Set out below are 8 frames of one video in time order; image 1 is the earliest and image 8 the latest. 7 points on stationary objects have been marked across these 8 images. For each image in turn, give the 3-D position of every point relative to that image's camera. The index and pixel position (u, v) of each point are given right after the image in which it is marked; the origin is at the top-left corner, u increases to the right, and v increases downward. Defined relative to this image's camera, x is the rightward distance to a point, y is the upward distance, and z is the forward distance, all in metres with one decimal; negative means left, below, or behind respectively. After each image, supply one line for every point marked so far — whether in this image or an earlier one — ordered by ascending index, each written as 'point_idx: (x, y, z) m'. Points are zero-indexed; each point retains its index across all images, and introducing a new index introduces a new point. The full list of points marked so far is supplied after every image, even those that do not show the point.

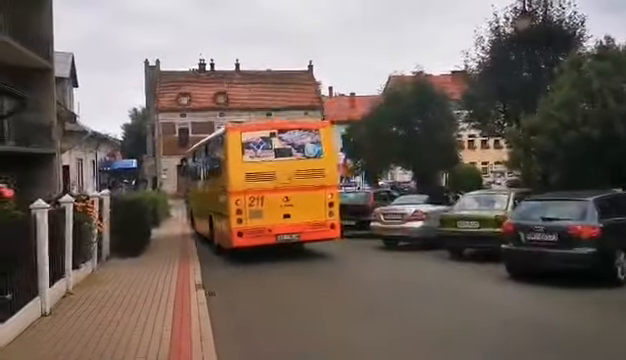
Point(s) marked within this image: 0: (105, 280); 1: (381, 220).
0: (-3.5, -1.7, +14.5) m
1: (+1.6, -1.0, +20.0) m
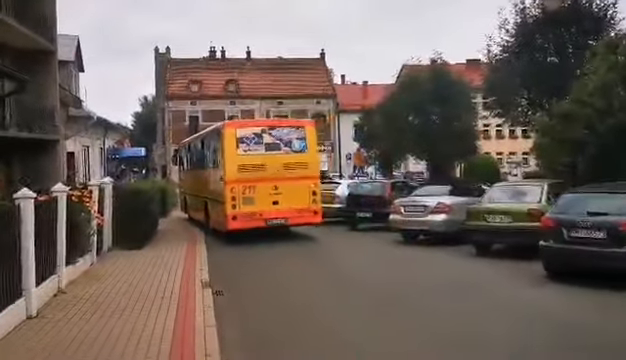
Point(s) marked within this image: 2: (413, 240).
0: (-3.3, -1.5, +13.3) m
1: (+2.0, -0.8, +18.7) m
2: (+2.4, -1.4, +19.9) m
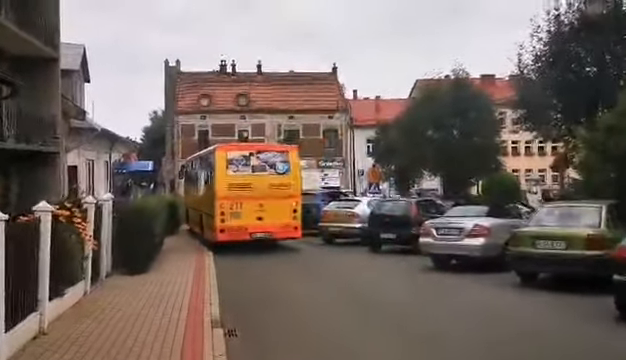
0: (-2.9, -1.7, +11.5) m
1: (+2.4, -1.1, +16.9) m
2: (+2.8, -1.8, +18.1) m
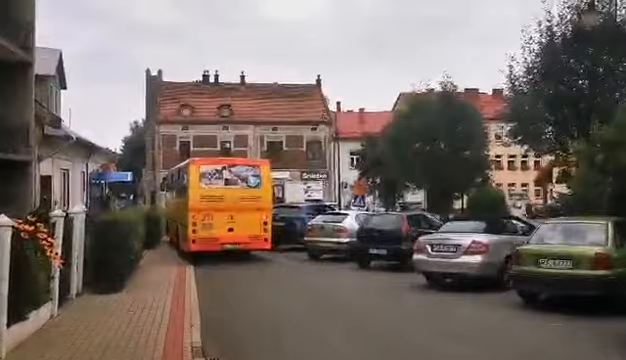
0: (-3.0, -1.9, +10.4) m
1: (+2.1, -1.4, +15.9) m
2: (+2.6, -2.1, +17.1) m
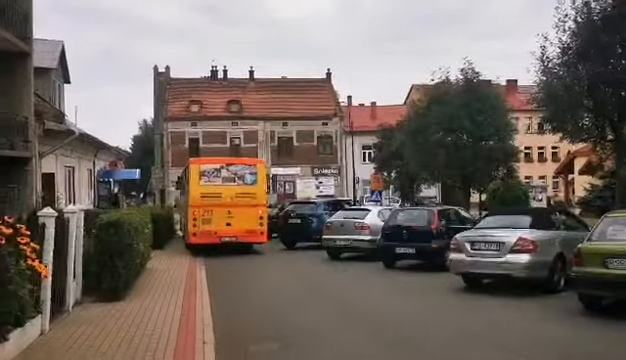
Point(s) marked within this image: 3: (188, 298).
0: (-2.6, -1.8, +8.8) m
1: (+2.6, -1.2, +14.3) m
2: (+3.0, -1.9, +15.5) m
3: (-2.3, -2.1, +15.5) m
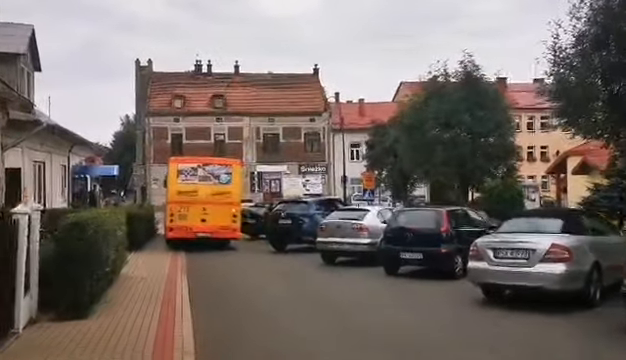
0: (-2.6, -1.7, +6.8) m
1: (+2.6, -1.2, +12.4) m
2: (+3.0, -1.9, +13.6) m
3: (-2.4, -2.1, +13.5) m
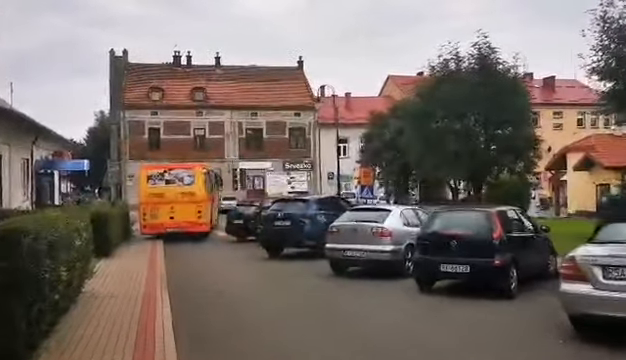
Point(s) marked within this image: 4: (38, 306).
0: (-2.1, -1.6, +3.2) m
1: (+2.9, -1.1, +8.9) m
2: (+3.3, -1.8, +10.1) m
3: (-2.0, -1.9, +9.9) m
4: (-2.6, -1.2, +8.2) m
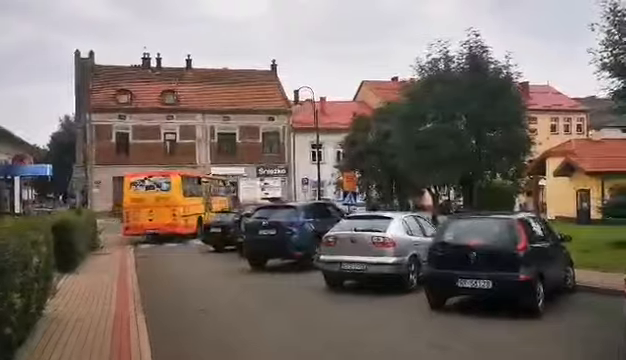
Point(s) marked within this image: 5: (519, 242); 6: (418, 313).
0: (-1.7, -1.6, +1.5) m
1: (+3.1, -1.1, +7.4) m
2: (+3.4, -1.8, +8.6) m
3: (-1.9, -2.0, +8.2) m
4: (-2.4, -1.2, +6.5) m
5: (+2.8, -0.8, +11.6) m
6: (+1.5, -2.0, +12.3) m
